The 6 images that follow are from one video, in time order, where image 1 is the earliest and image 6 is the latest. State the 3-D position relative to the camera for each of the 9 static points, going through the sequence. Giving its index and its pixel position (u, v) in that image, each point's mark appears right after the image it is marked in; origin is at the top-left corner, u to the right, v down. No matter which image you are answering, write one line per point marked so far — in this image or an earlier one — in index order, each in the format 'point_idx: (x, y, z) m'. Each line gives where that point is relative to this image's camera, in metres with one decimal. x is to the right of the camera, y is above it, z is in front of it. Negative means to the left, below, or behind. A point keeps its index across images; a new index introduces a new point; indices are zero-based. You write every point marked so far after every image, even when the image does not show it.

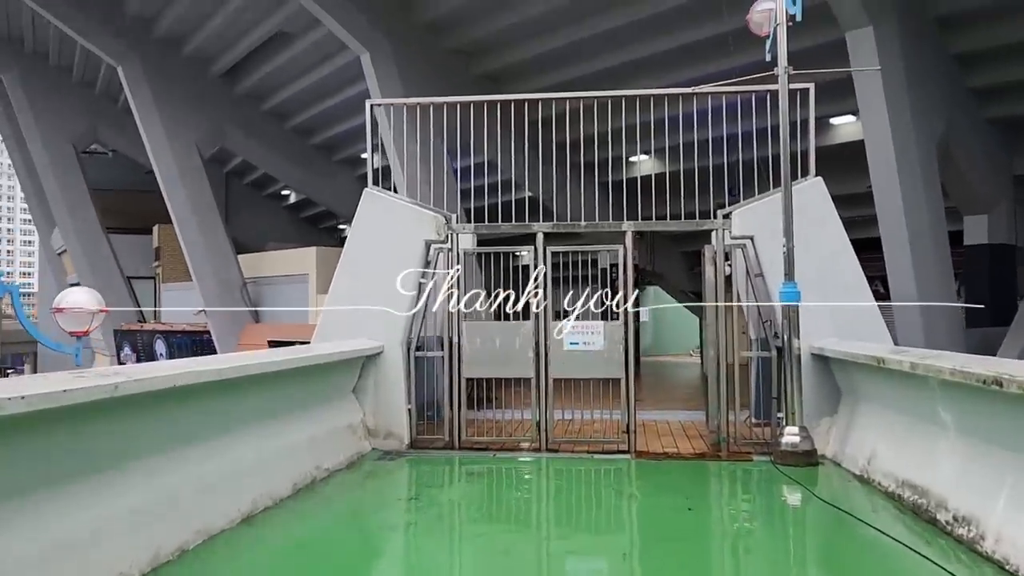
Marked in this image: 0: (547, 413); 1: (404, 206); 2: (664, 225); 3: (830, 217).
0: (+0.3, -1.1, +7.5) m
1: (-1.0, +0.8, +7.6) m
2: (+1.4, +0.6, +7.4) m
3: (+2.7, +0.6, +7.1) m
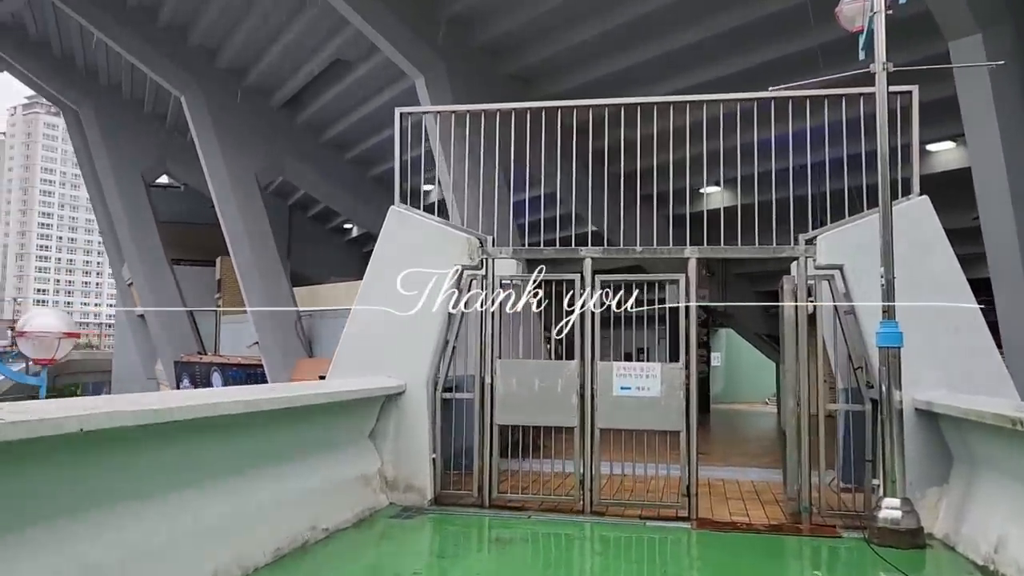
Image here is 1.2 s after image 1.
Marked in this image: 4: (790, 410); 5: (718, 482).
0: (+0.6, -1.4, +6.4) m
1: (-0.6, +0.5, +6.7) m
2: (+1.7, +0.3, +6.3) m
3: (+3.0, +0.3, +5.9) m
4: (+2.1, -0.9, +6.2) m
5: (+1.9, -1.8, +7.9) m
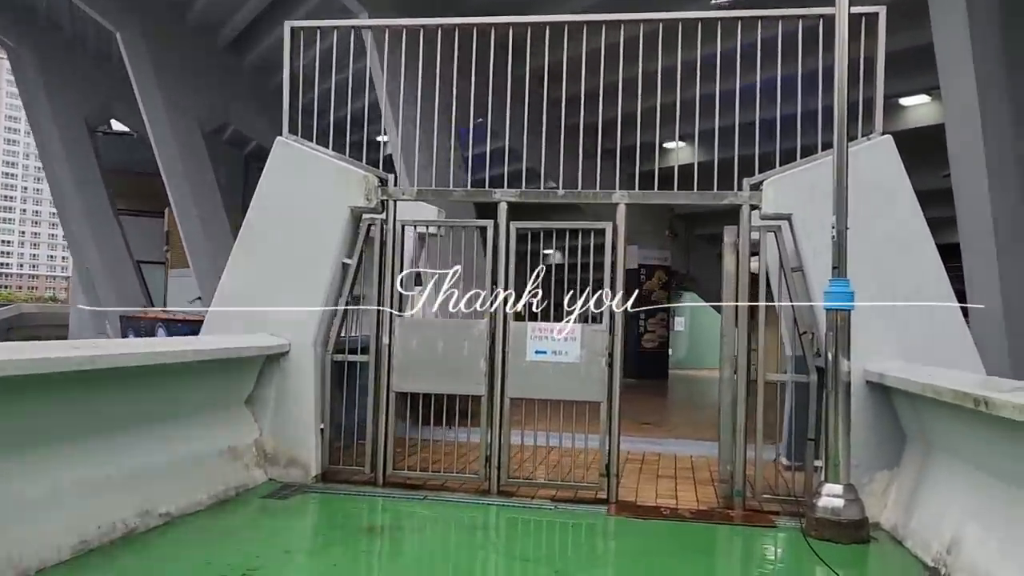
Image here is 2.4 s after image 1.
0: (-0.1, -1.0, +5.6) m
1: (-1.3, +0.9, +5.8) m
2: (+1.1, +0.6, +5.4) m
3: (+2.4, +0.6, +5.1) m
4: (+1.4, -0.6, +5.5) m
5: (+1.1, -1.5, +7.1) m
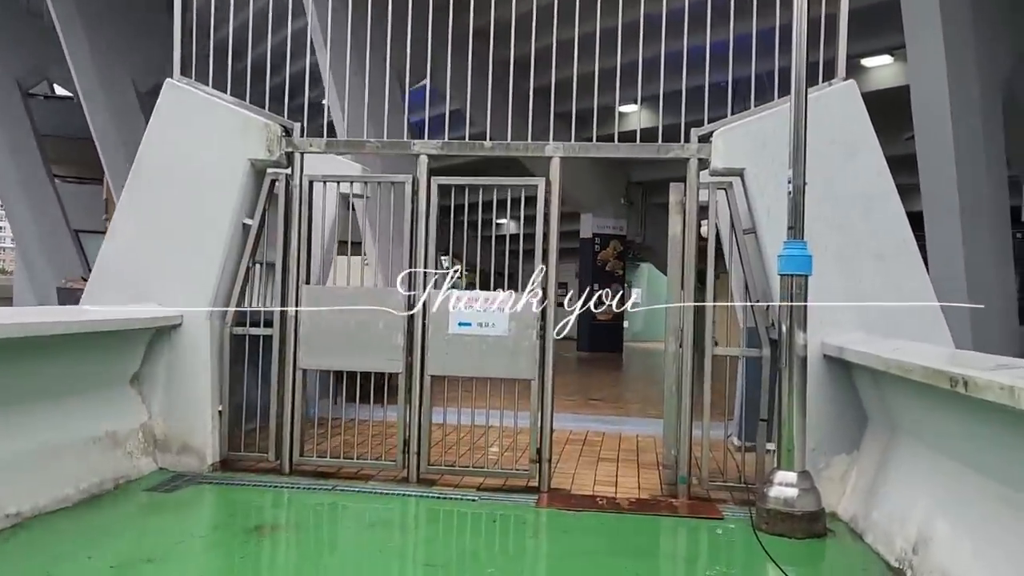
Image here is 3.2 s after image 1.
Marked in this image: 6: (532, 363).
0: (-0.5, -0.8, +5.0) m
1: (-1.8, +1.1, +5.1) m
2: (+0.6, +0.8, +4.8) m
3: (+1.9, +0.8, +4.5) m
4: (+0.9, -0.4, +4.9) m
5: (+0.6, -1.2, +6.6) m
6: (+0.1, -0.5, +4.9) m
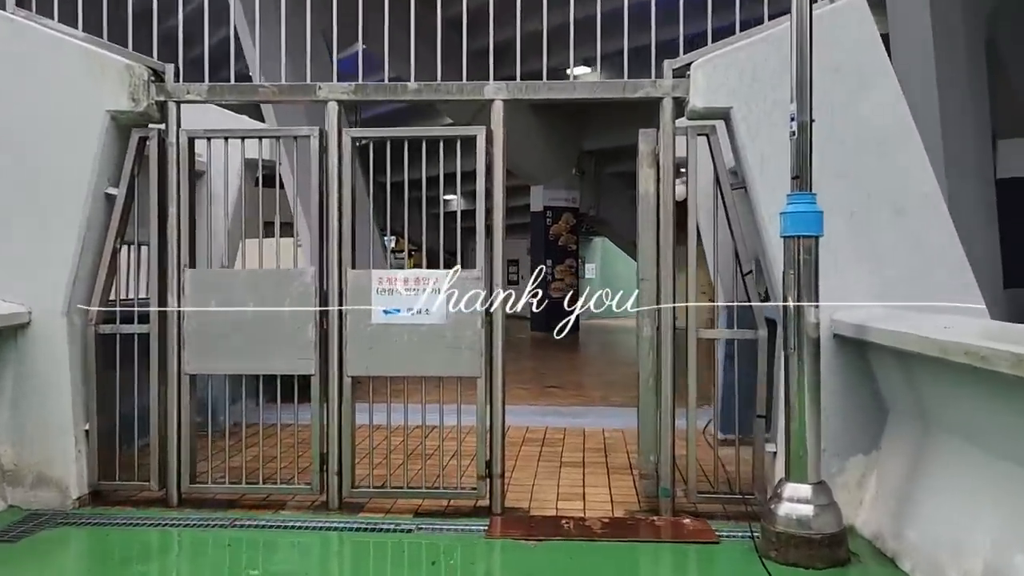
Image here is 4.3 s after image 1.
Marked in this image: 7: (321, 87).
0: (-0.8, -0.7, +4.1) m
1: (-2.1, +1.2, +4.0) m
2: (+0.3, +0.9, +3.9) m
3: (+1.6, +1.0, +3.7) m
4: (+0.6, -0.3, +4.0) m
5: (+0.2, -1.0, +5.7) m
6: (-0.2, -0.3, +4.0) m
7: (-0.9, +1.0, +4.0) m
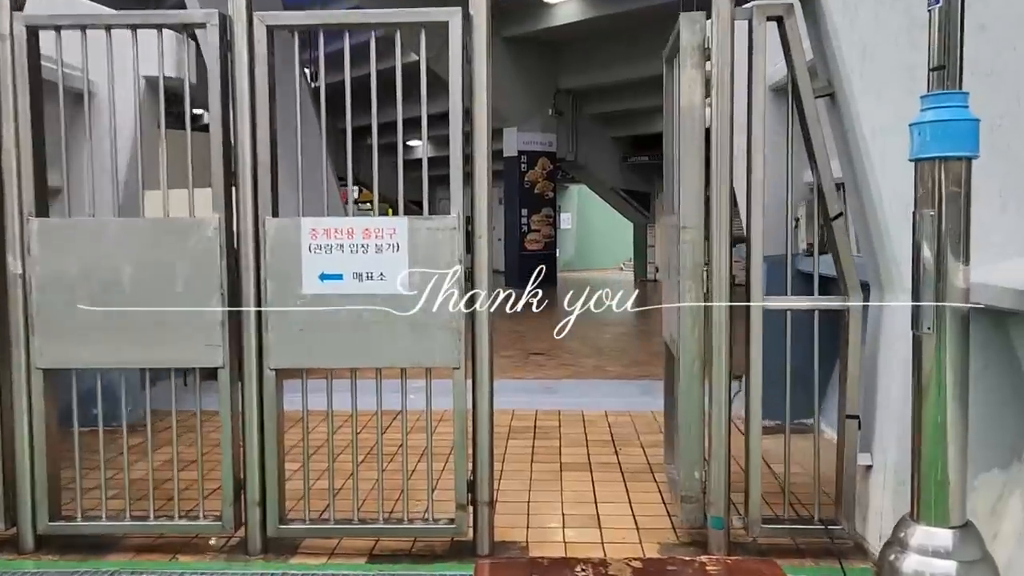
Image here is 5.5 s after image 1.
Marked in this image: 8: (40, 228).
0: (-0.9, -0.6, +2.9) m
1: (-2.2, +1.3, +2.7) m
2: (+0.2, +1.1, +2.7) m
3: (+1.6, +1.1, +2.5) m
4: (+0.6, -0.1, +2.9) m
5: (+0.2, -0.8, +4.6) m
6: (-0.2, -0.2, +2.8) m
7: (-1.0, +1.1, +2.8) m
8: (-1.6, +0.2, +2.9) m
